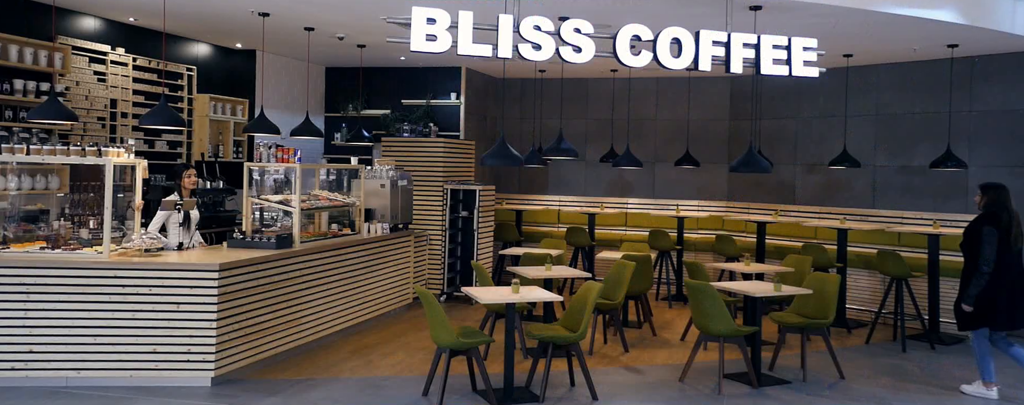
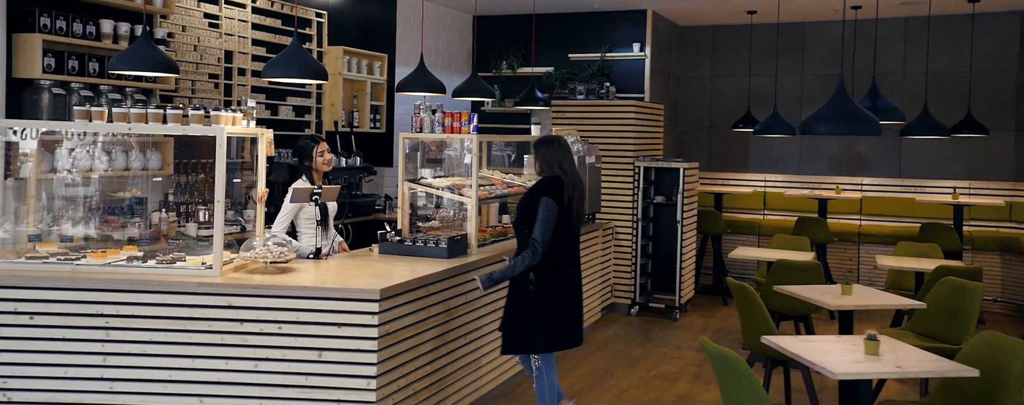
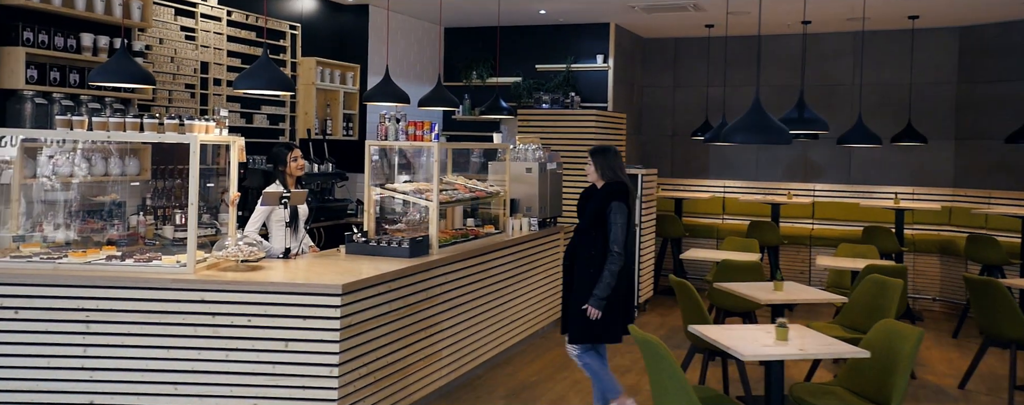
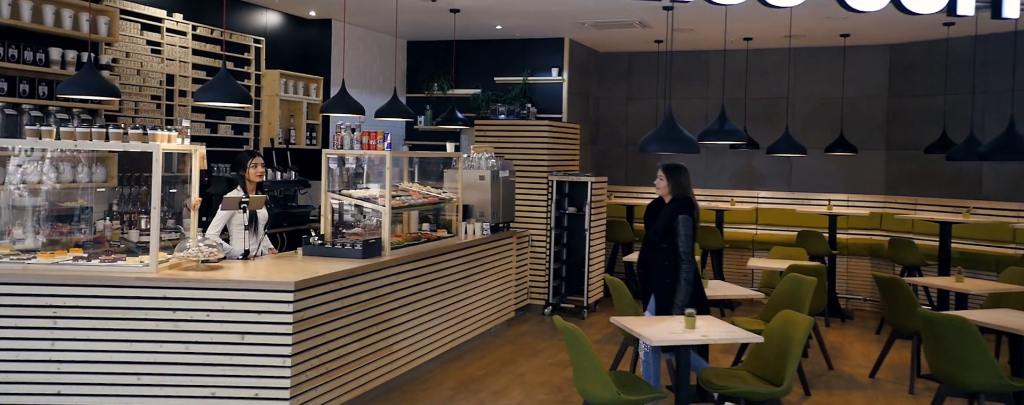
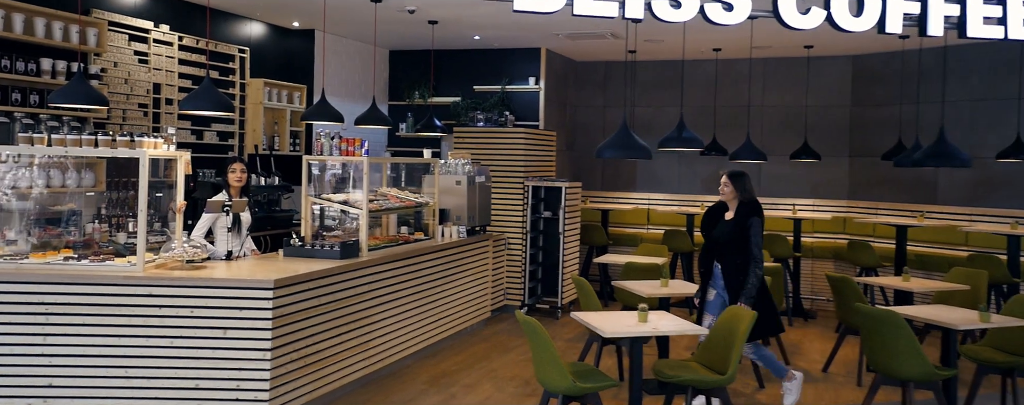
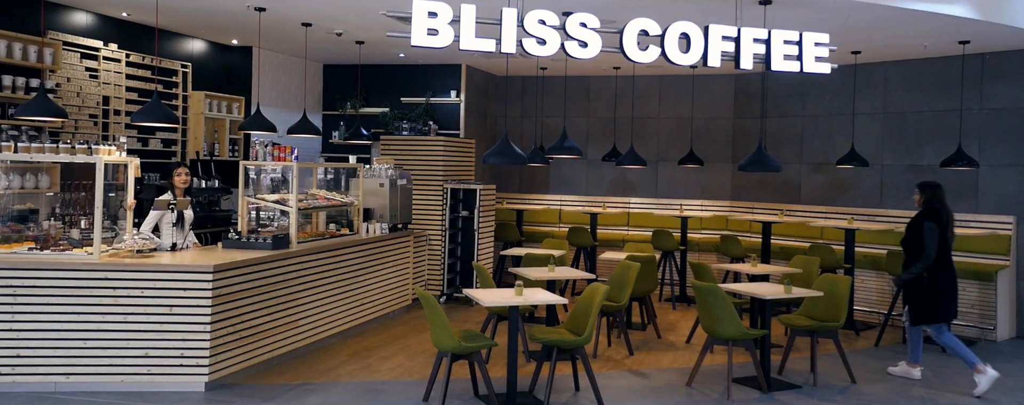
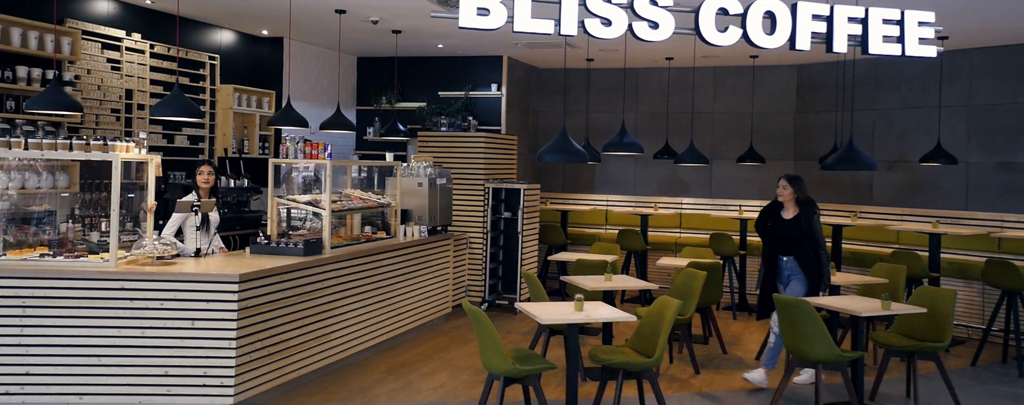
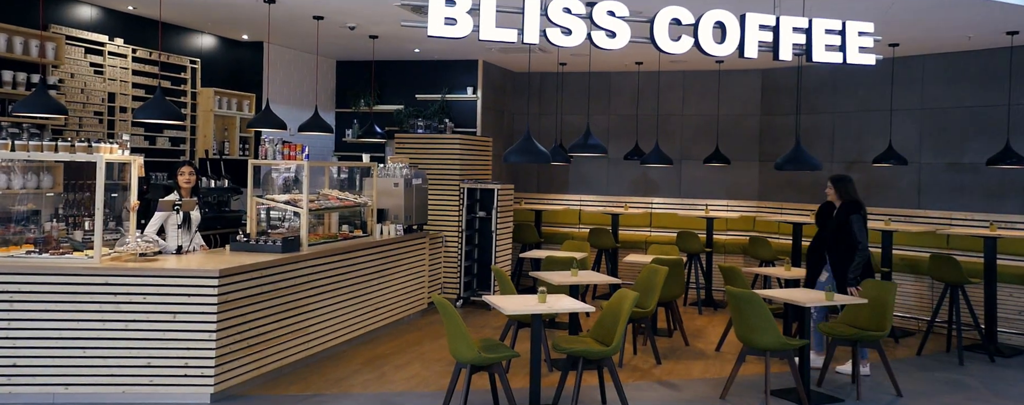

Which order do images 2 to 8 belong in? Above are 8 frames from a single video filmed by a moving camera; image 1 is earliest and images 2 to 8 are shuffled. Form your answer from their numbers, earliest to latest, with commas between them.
6, 8, 7, 5, 4, 3, 2
